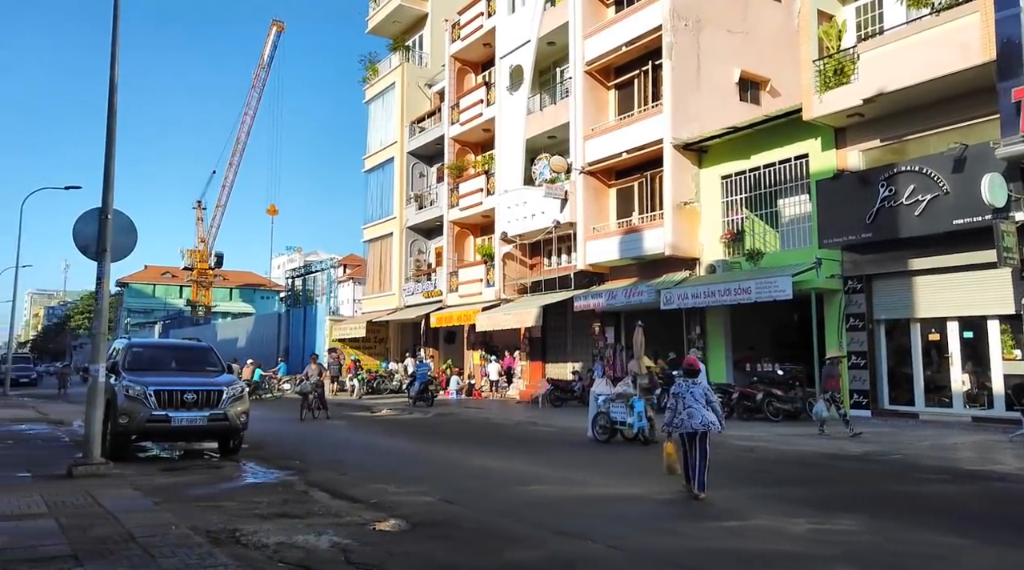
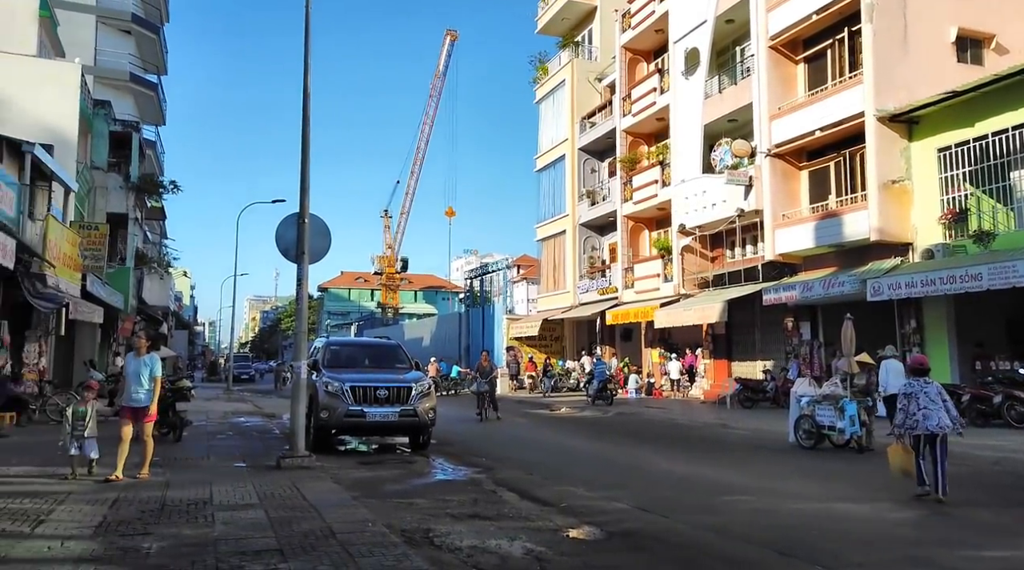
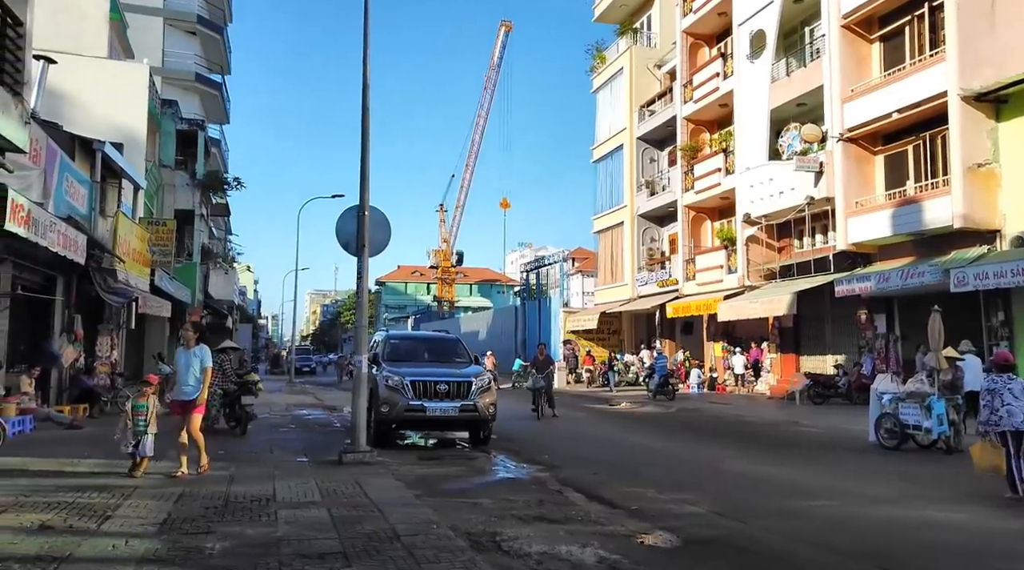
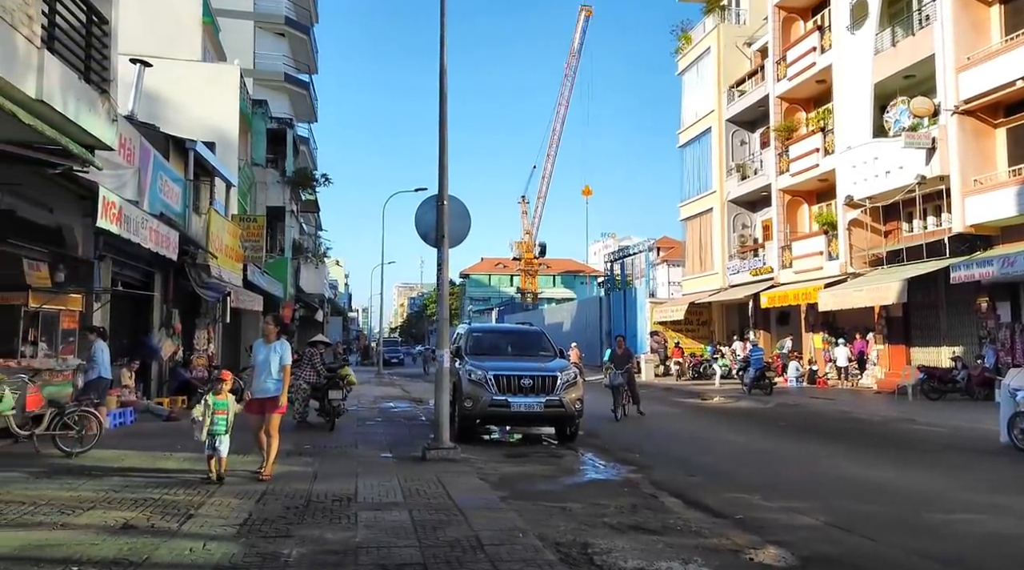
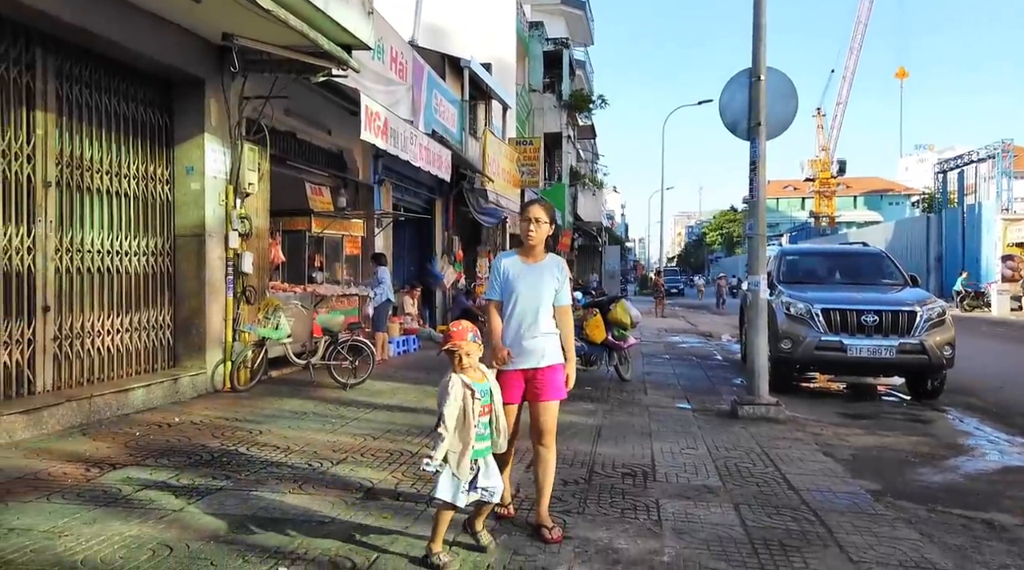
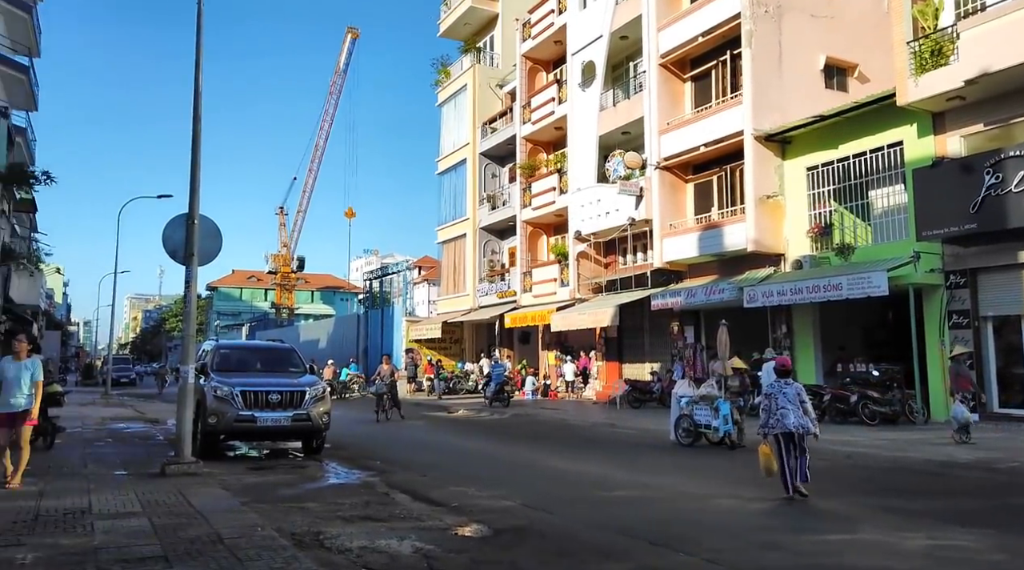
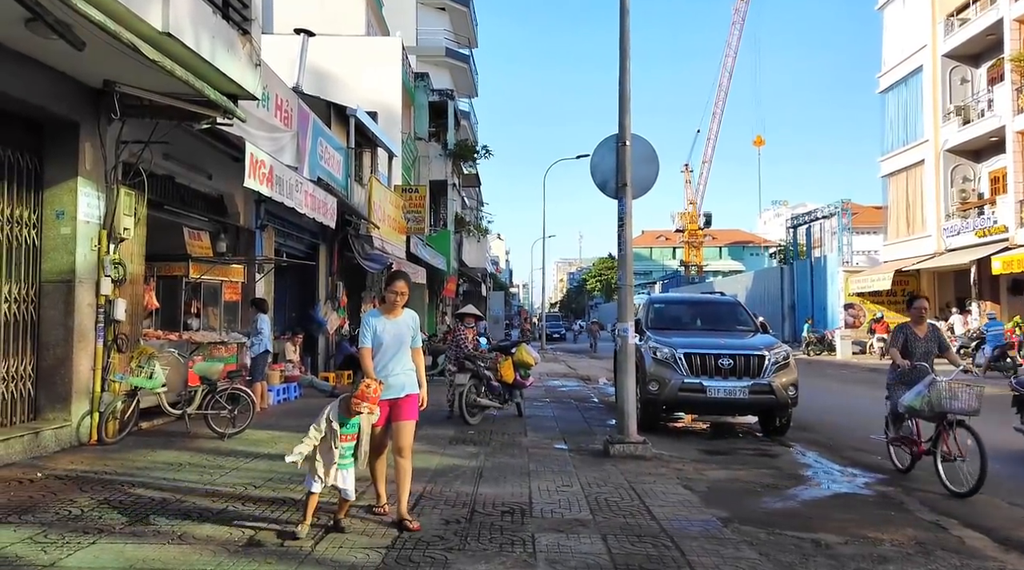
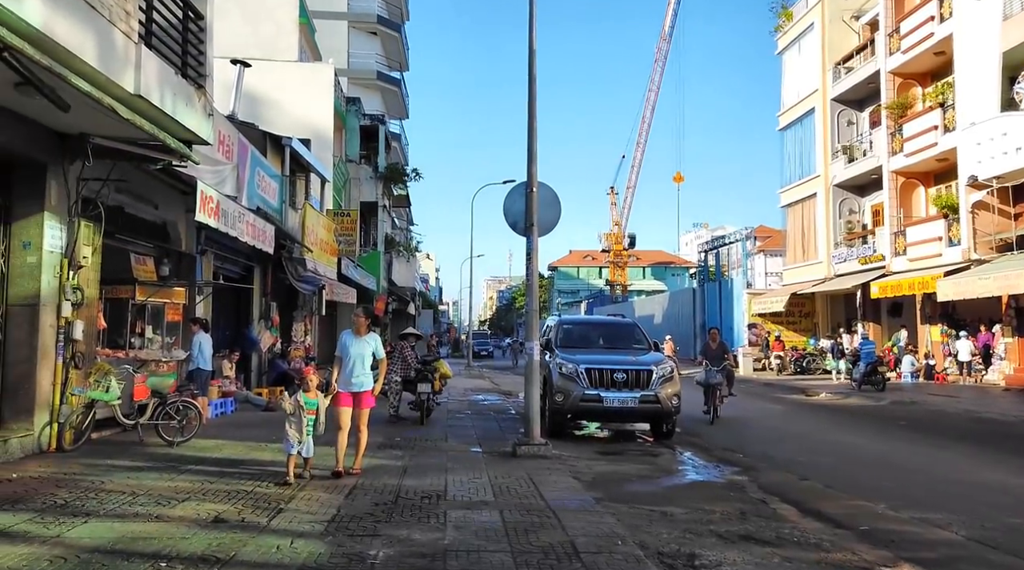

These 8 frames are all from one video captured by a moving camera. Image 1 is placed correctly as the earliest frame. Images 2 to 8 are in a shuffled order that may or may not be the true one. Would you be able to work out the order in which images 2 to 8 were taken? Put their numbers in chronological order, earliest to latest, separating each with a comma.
6, 2, 3, 4, 8, 7, 5
